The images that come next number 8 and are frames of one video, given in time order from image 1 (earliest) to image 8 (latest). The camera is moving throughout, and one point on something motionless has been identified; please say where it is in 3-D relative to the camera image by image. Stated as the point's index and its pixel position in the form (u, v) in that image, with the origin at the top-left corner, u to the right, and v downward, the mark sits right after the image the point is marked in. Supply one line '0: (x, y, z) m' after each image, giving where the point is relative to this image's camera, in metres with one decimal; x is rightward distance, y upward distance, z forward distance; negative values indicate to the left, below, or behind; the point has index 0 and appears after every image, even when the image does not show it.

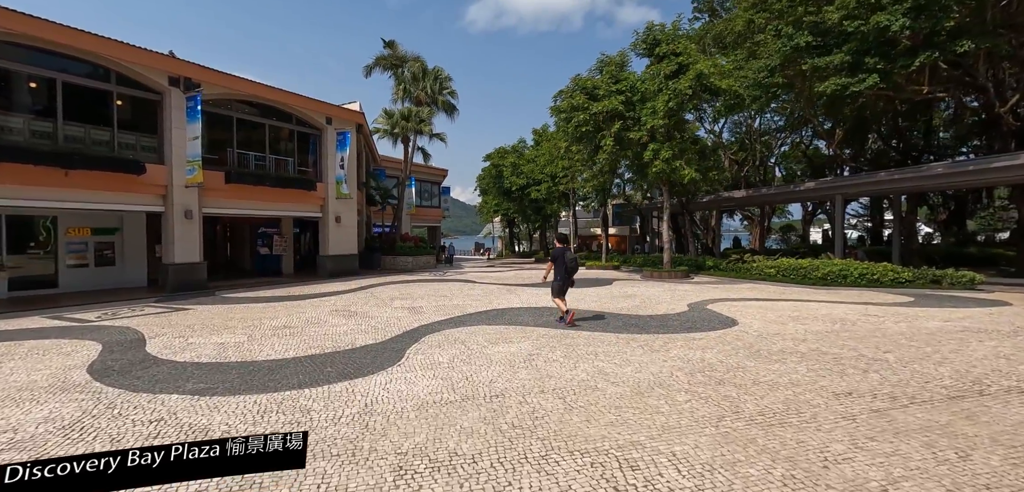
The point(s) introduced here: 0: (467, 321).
0: (-1.0, -1.7, +9.4) m
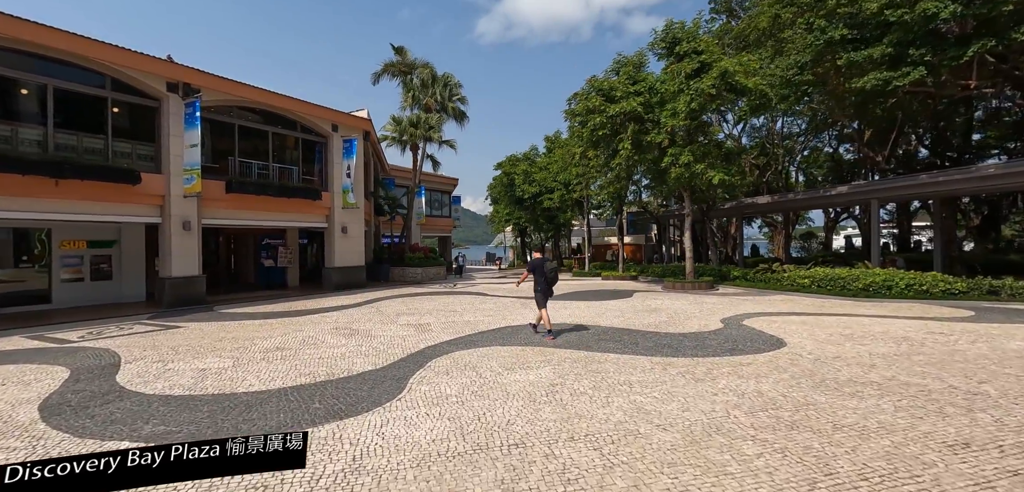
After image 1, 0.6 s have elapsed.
0: (-0.7, -1.9, +8.5) m
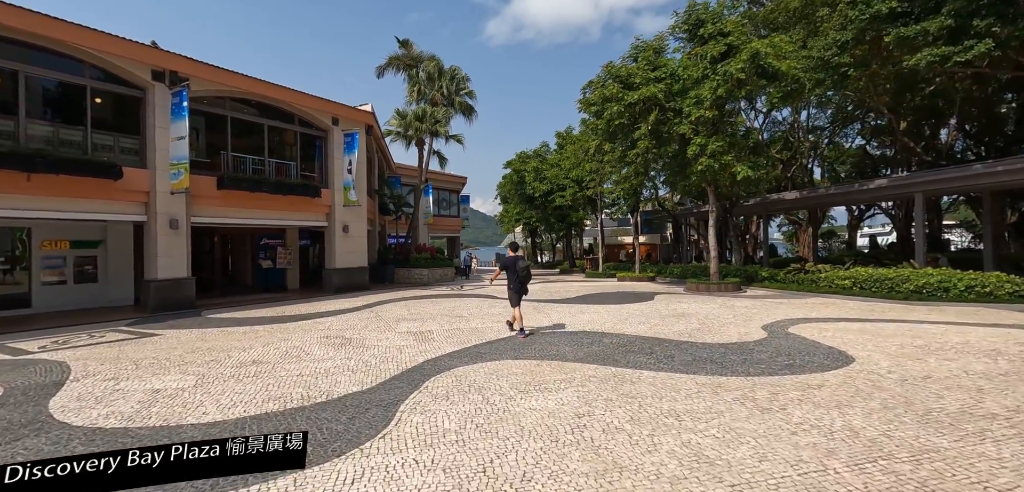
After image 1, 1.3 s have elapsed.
0: (-0.4, -1.8, +7.3) m
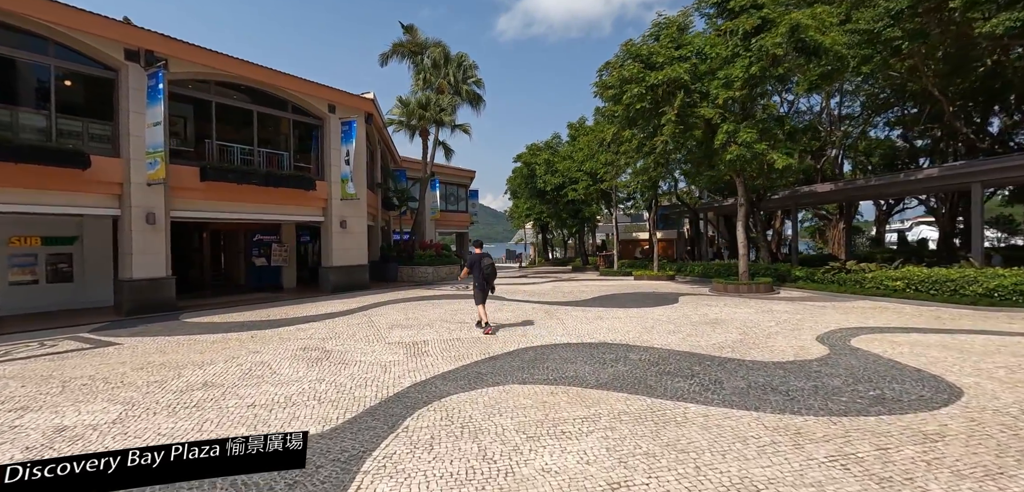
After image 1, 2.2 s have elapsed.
0: (-0.3, -1.8, +6.0) m
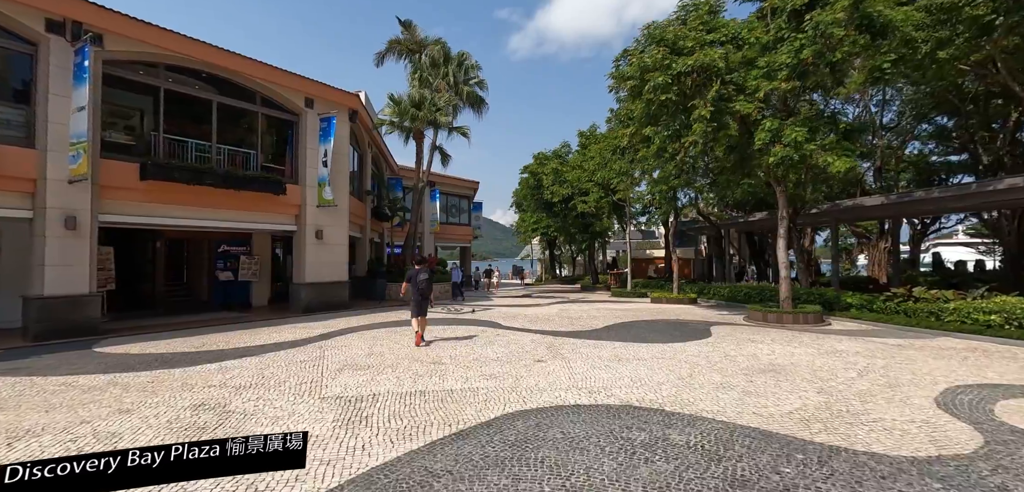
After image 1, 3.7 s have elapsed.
0: (-0.6, -1.9, +3.6) m
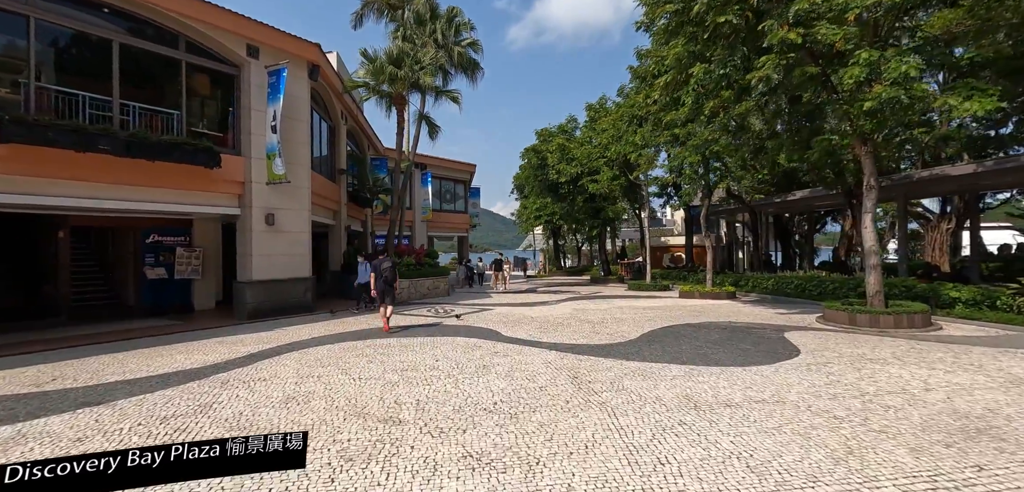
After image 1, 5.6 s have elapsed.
0: (-0.5, -1.7, +0.5) m
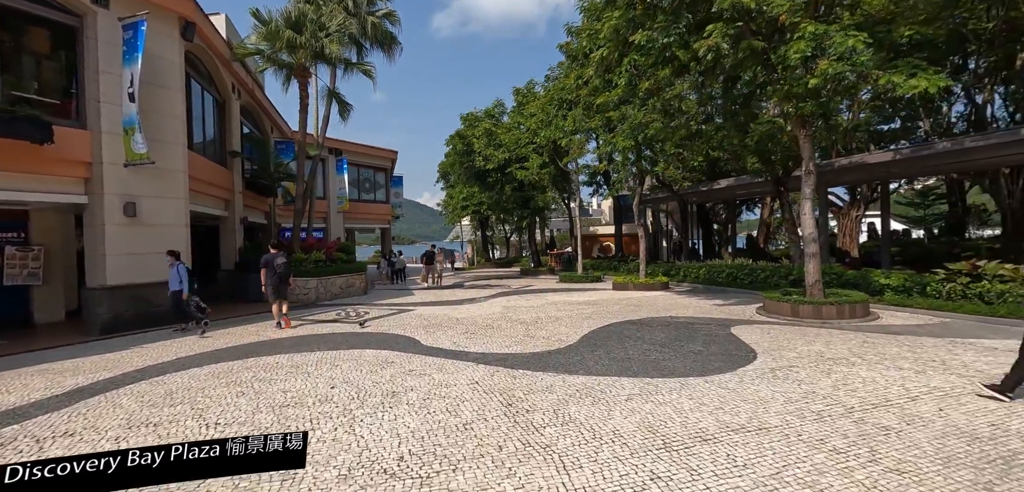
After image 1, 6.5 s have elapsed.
0: (-0.6, -1.8, -1.0) m
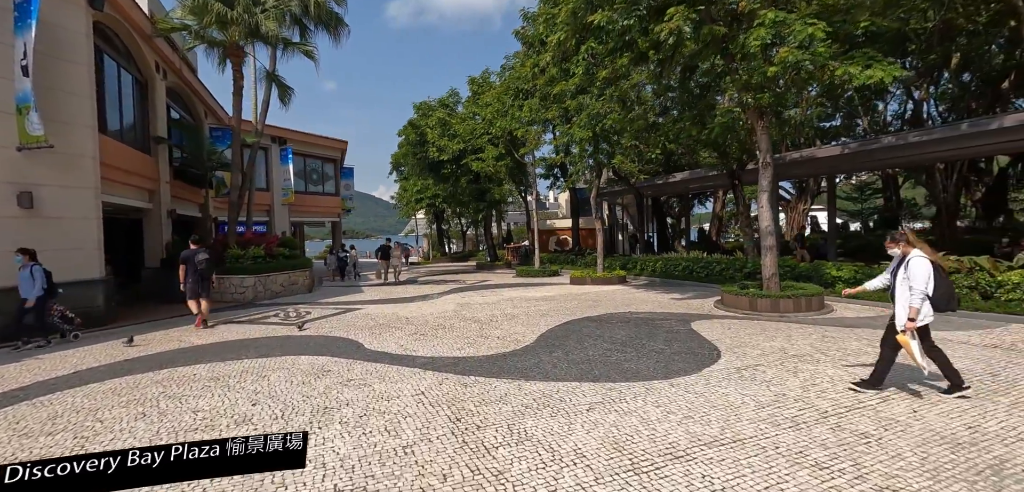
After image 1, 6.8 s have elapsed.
0: (-0.5, -1.8, -1.7) m
